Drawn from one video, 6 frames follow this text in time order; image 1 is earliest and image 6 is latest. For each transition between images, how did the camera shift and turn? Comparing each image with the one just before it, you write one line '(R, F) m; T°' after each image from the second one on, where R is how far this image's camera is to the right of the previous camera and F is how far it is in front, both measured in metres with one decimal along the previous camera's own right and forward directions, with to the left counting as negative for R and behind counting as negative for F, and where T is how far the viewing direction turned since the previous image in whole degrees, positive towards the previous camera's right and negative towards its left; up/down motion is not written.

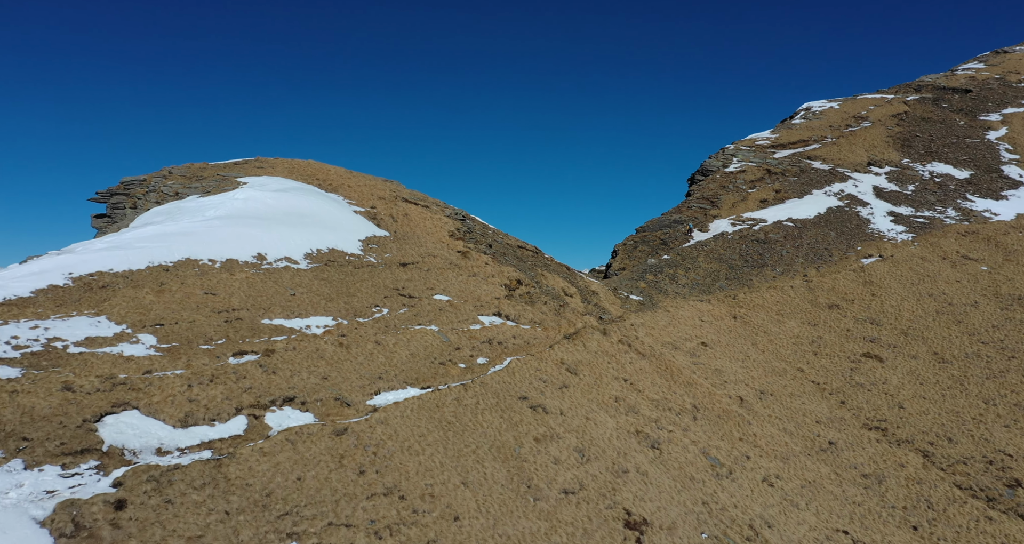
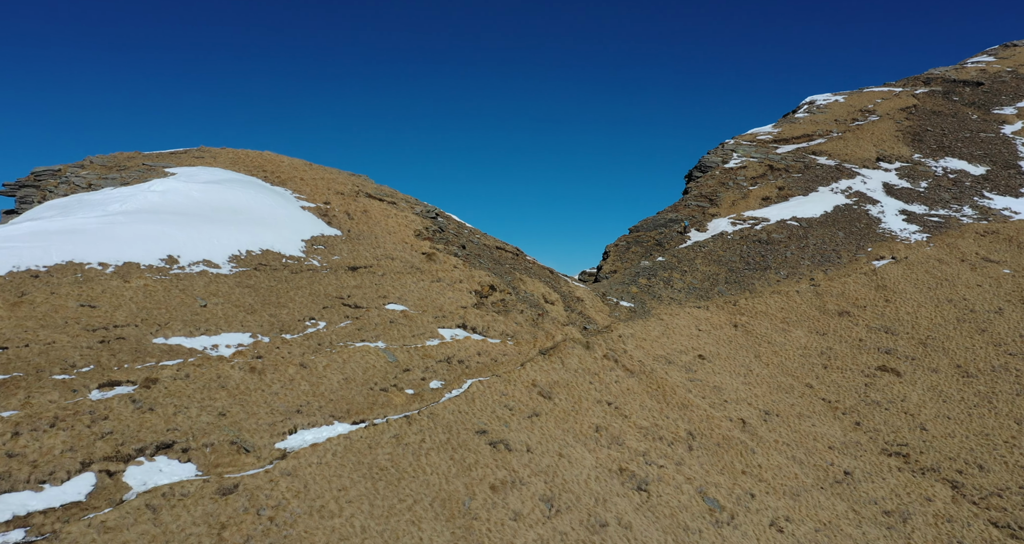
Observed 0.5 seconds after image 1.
(+1.8, +6.0) m; 0°
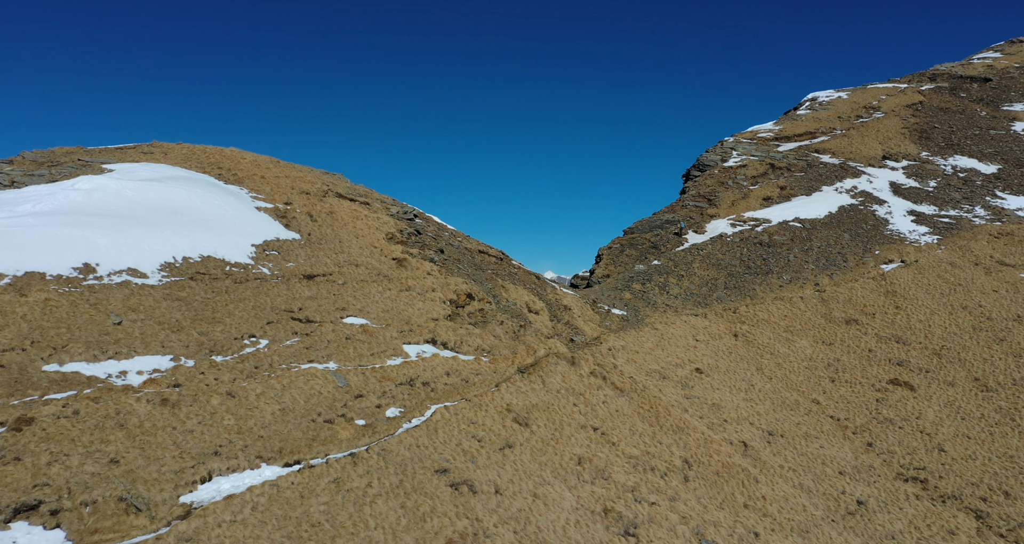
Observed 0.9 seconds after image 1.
(+1.2, +4.1) m; 0°
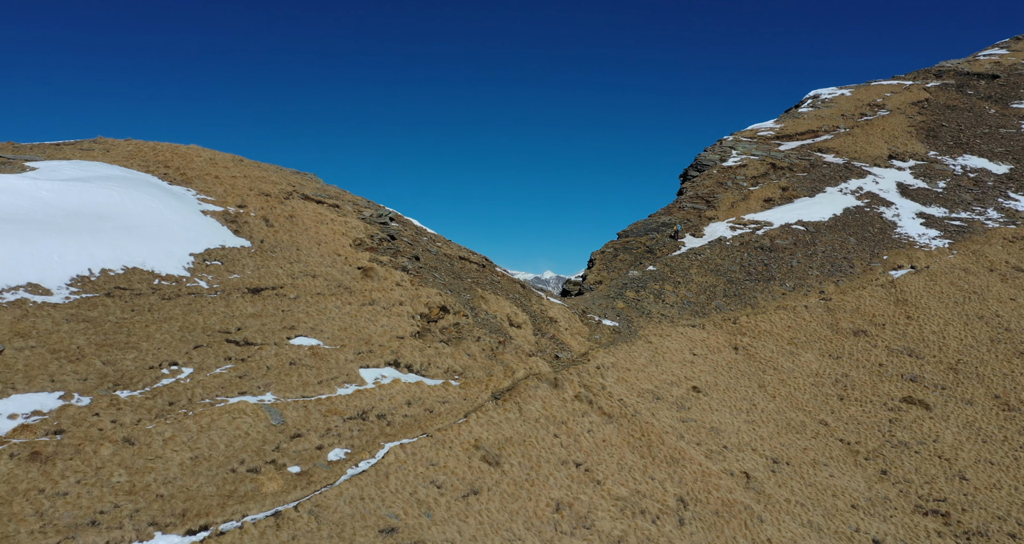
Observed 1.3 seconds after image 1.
(+1.1, +4.0) m; 0°
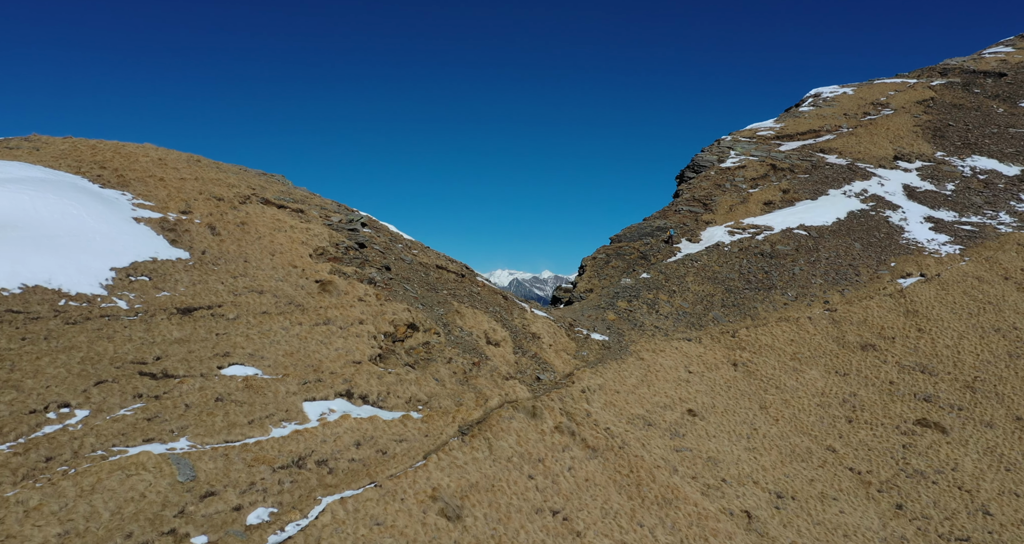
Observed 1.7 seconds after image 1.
(+1.1, +3.8) m; 0°
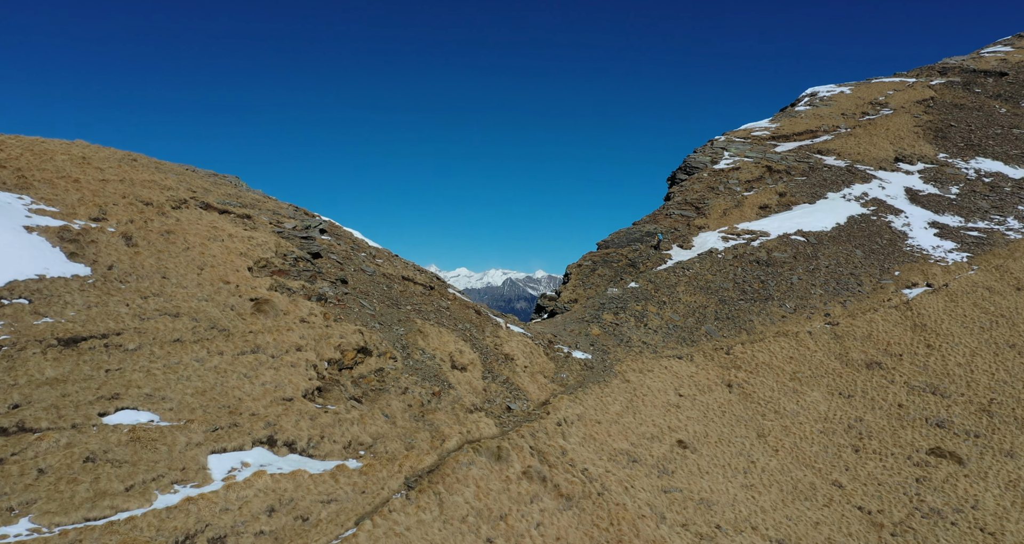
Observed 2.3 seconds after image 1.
(+1.2, +4.4) m; +1°
